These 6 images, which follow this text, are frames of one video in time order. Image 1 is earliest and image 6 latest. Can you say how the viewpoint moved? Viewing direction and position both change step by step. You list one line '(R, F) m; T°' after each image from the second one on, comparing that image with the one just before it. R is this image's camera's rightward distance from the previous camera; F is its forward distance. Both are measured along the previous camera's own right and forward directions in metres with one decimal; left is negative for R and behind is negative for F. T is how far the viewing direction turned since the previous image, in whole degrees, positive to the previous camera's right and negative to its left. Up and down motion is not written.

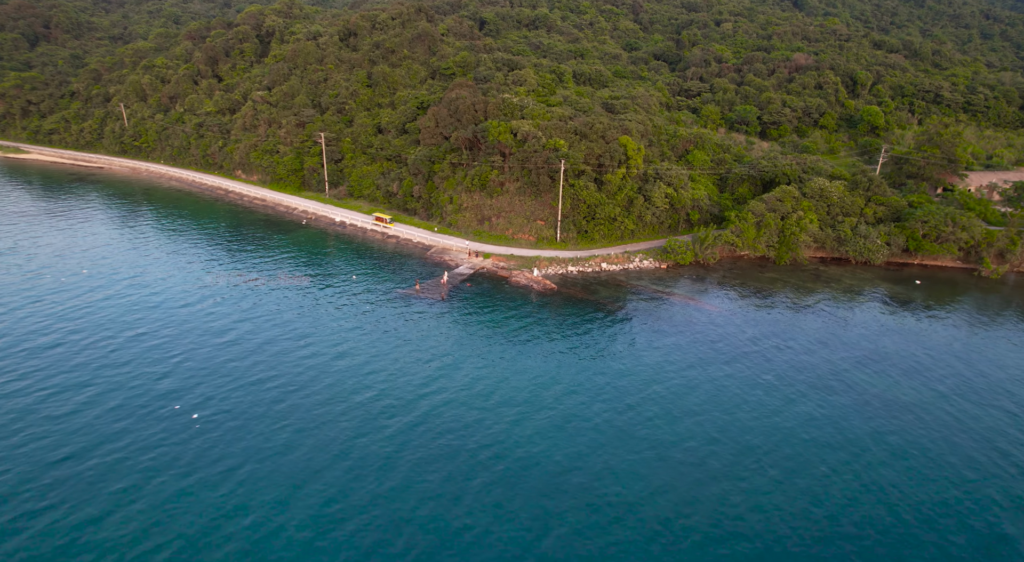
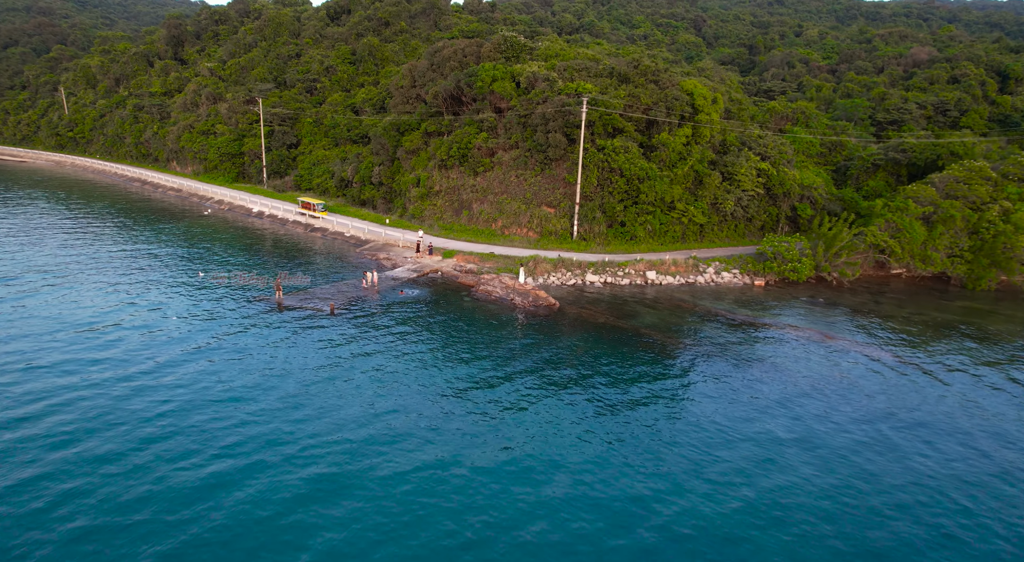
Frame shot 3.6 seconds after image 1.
(+5.0, +32.1) m; -5°
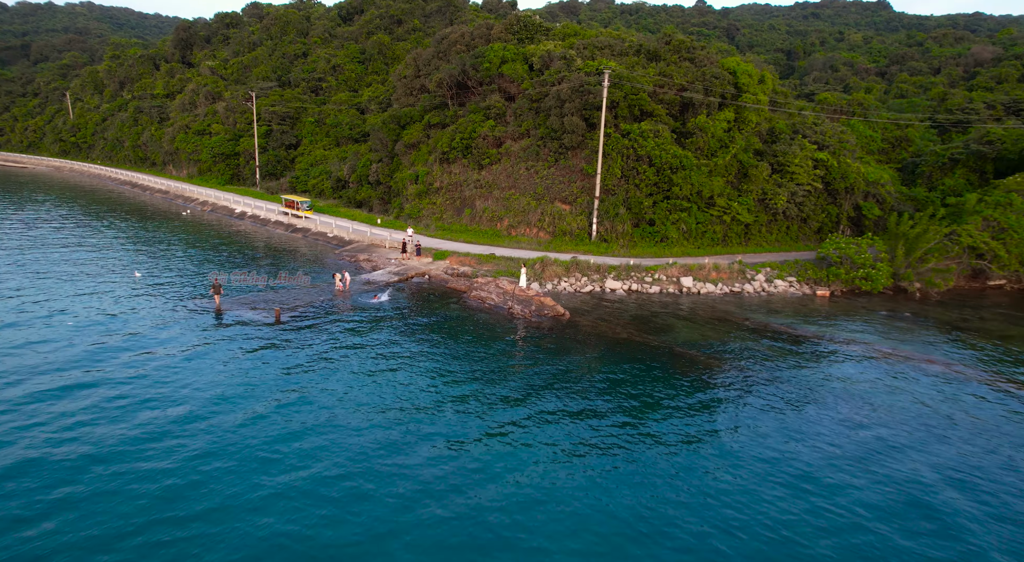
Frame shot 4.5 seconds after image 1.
(+1.3, +7.6) m; -2°
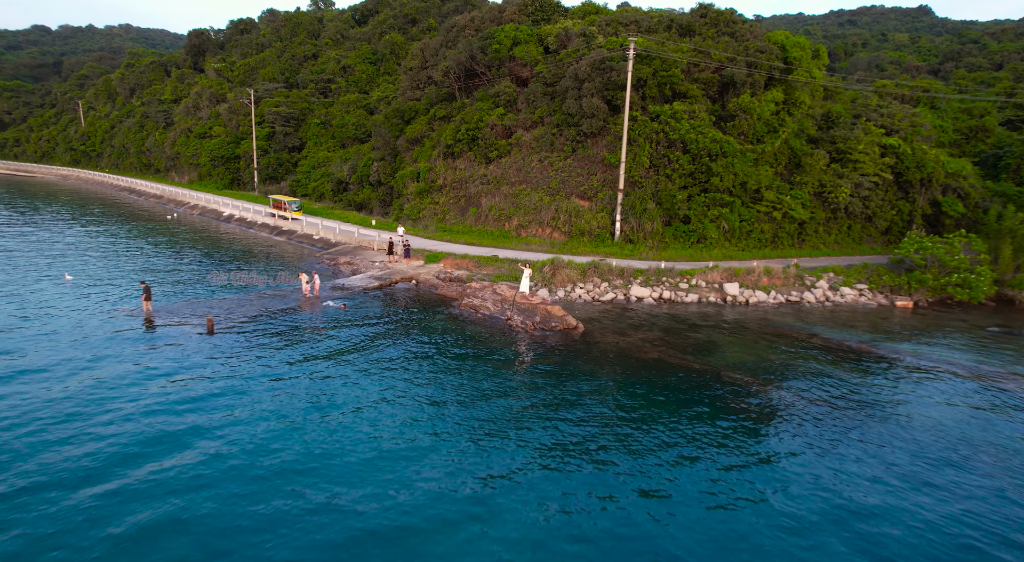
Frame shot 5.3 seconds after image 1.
(+1.0, +6.0) m; -3°
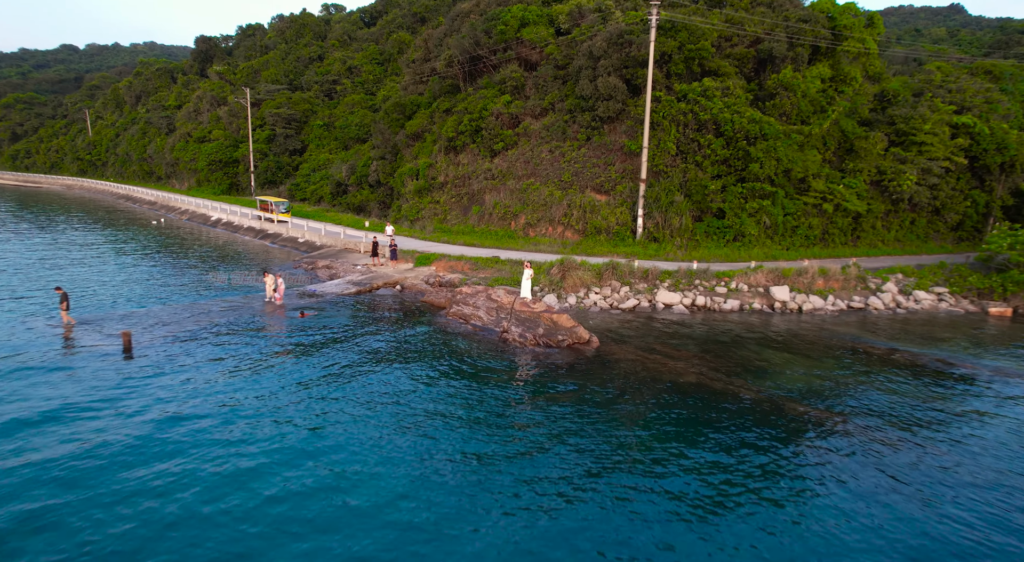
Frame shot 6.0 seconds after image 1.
(+0.7, +4.5) m; -2°
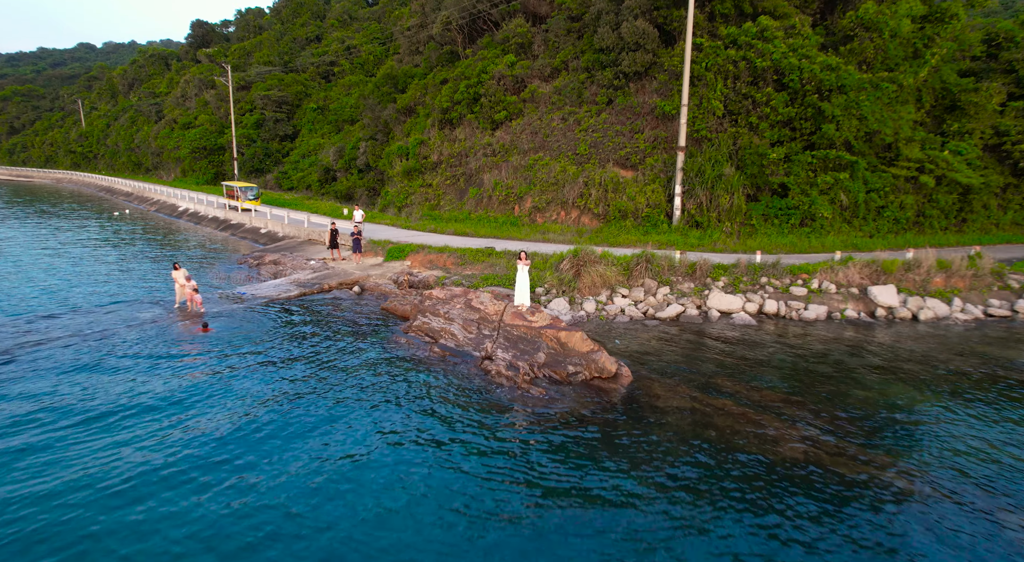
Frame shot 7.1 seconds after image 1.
(+0.6, +6.3) m; -2°
